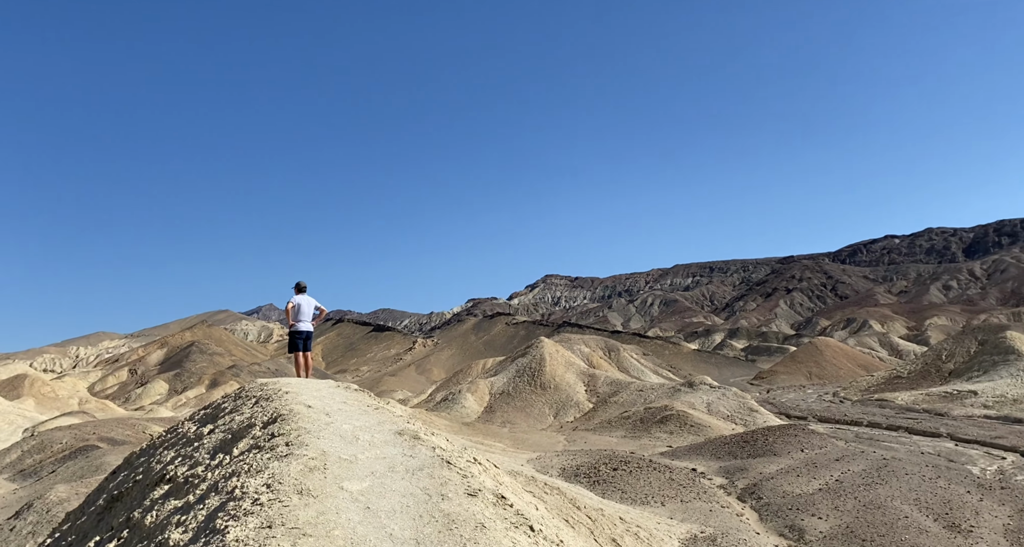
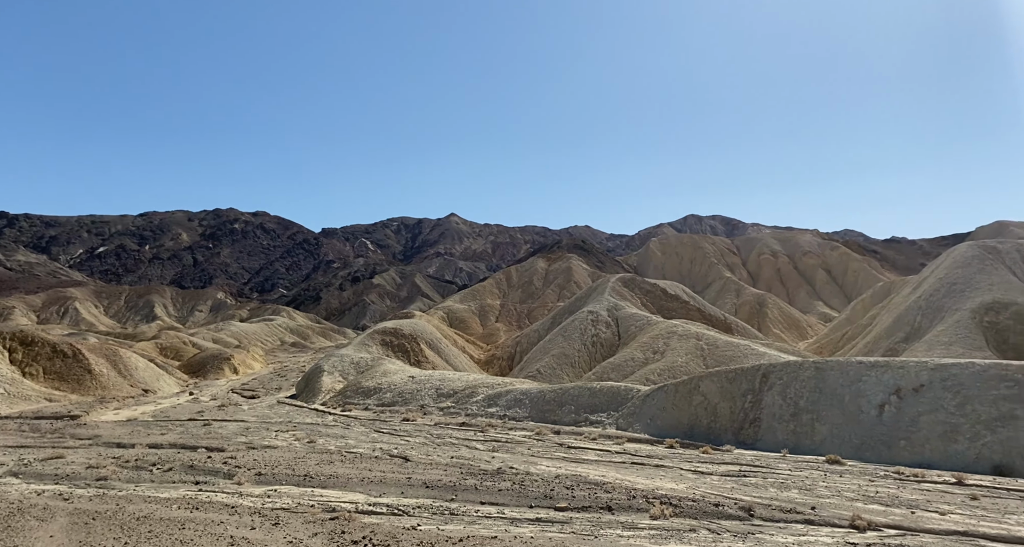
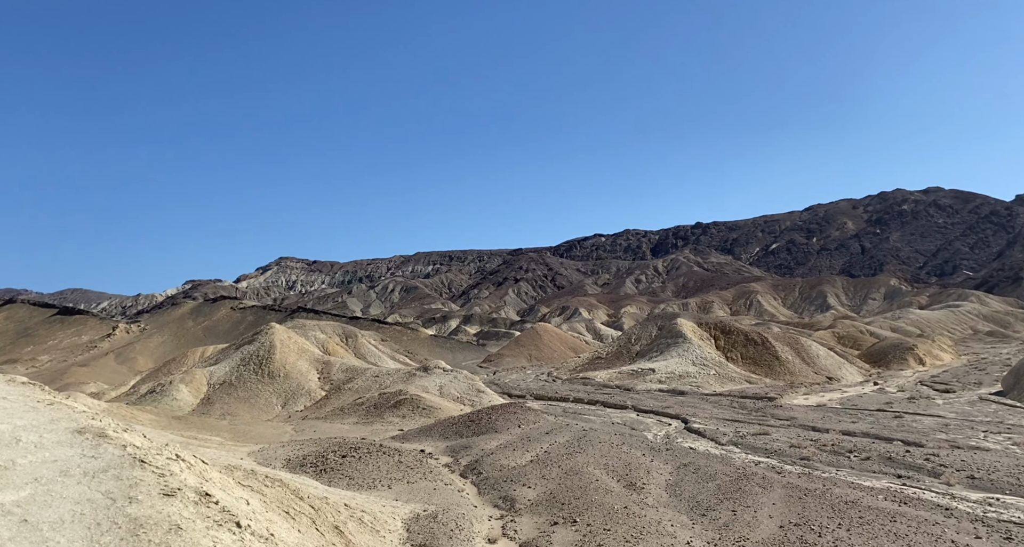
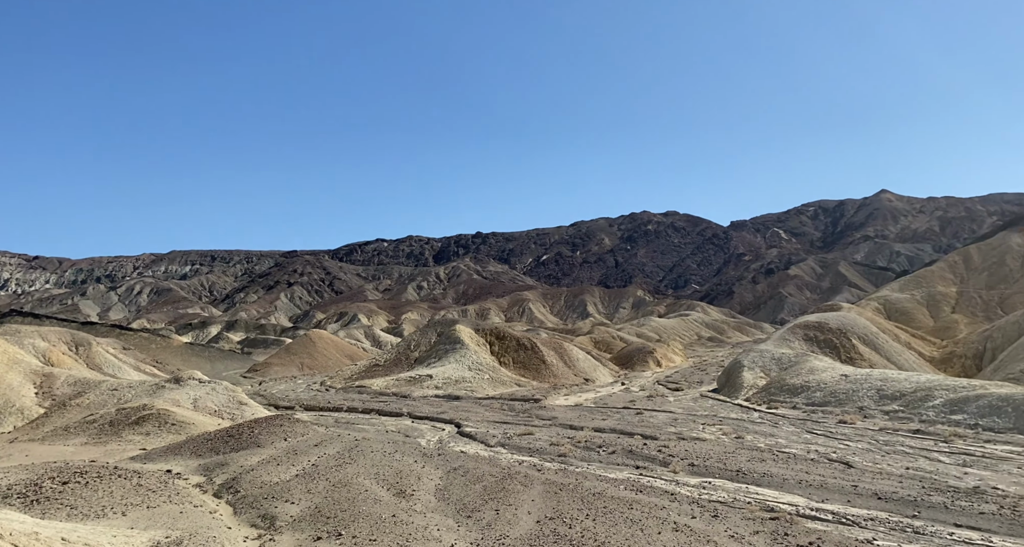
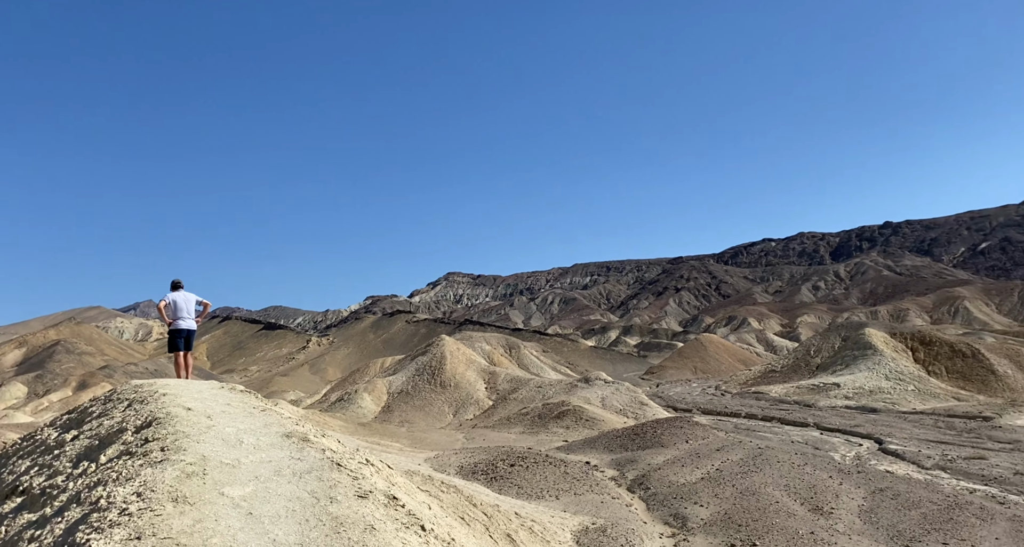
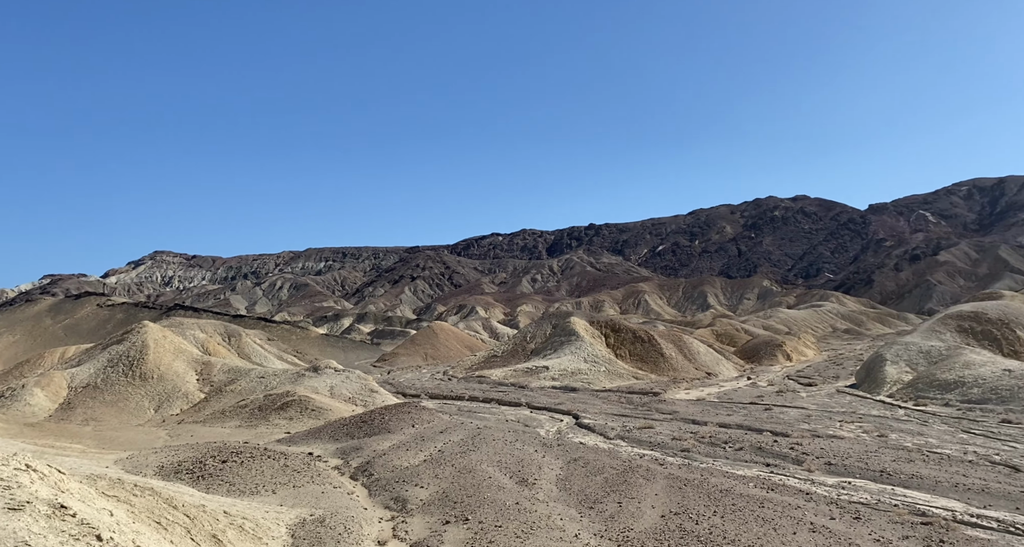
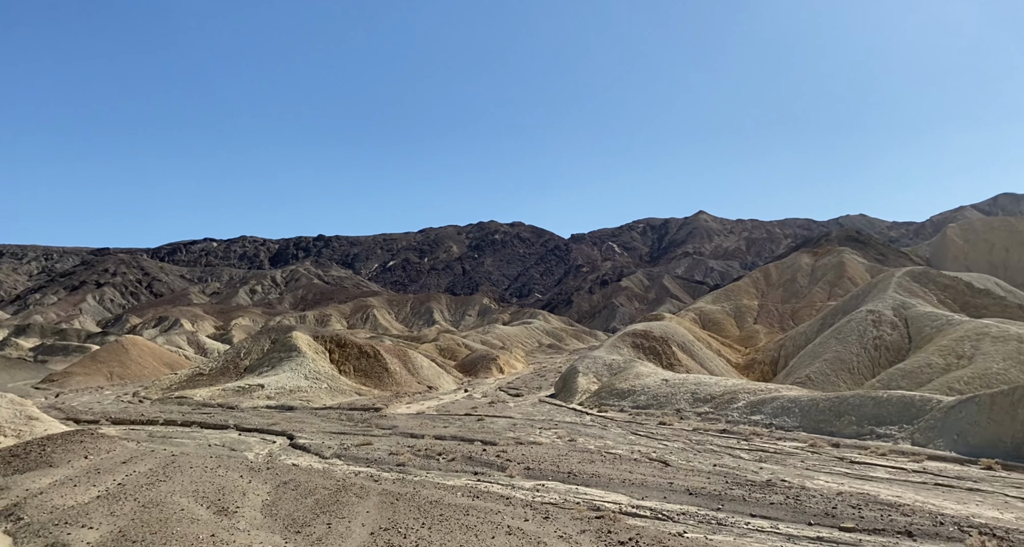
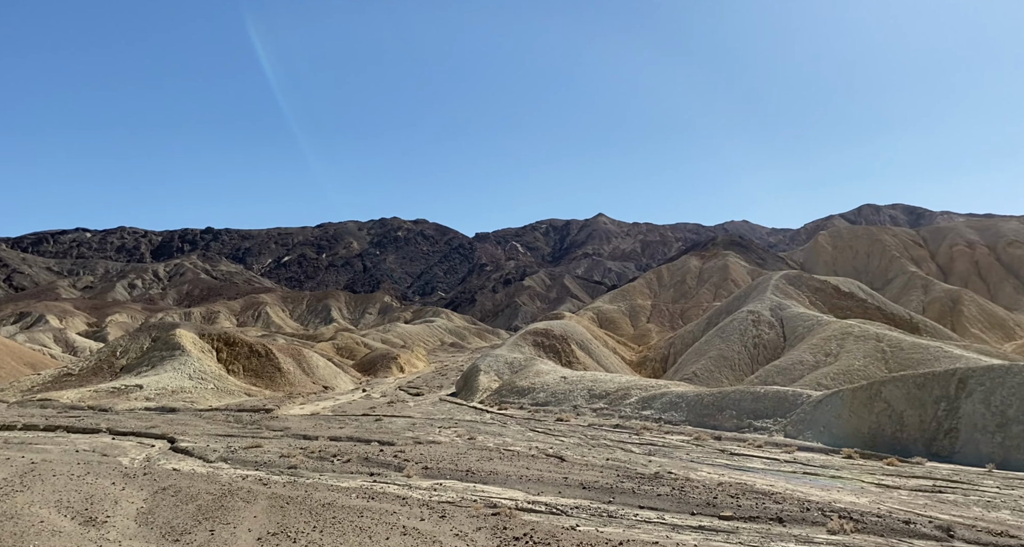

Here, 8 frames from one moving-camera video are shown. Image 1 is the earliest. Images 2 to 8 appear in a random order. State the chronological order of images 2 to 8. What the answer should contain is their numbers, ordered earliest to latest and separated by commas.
5, 3, 6, 4, 7, 8, 2
